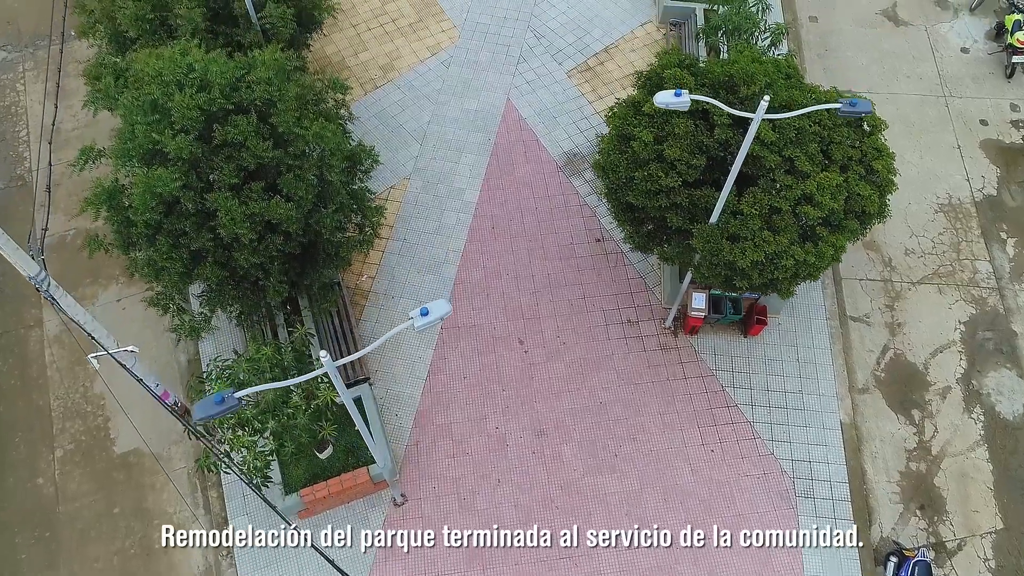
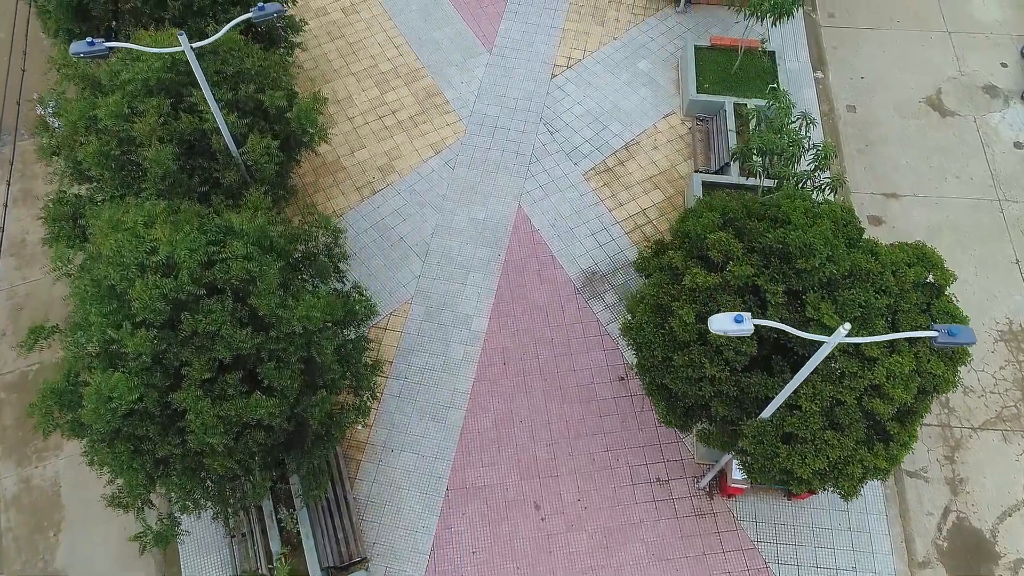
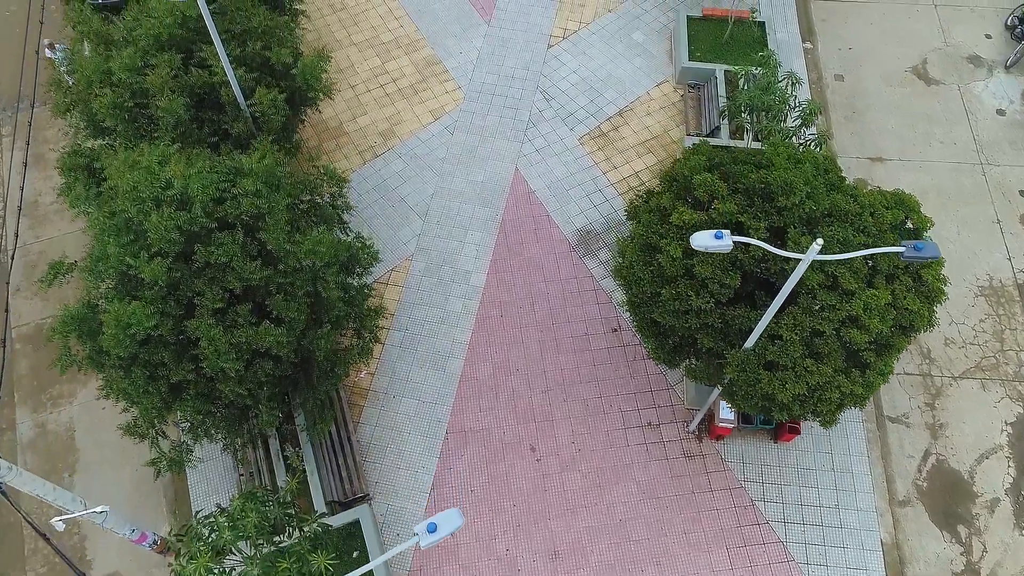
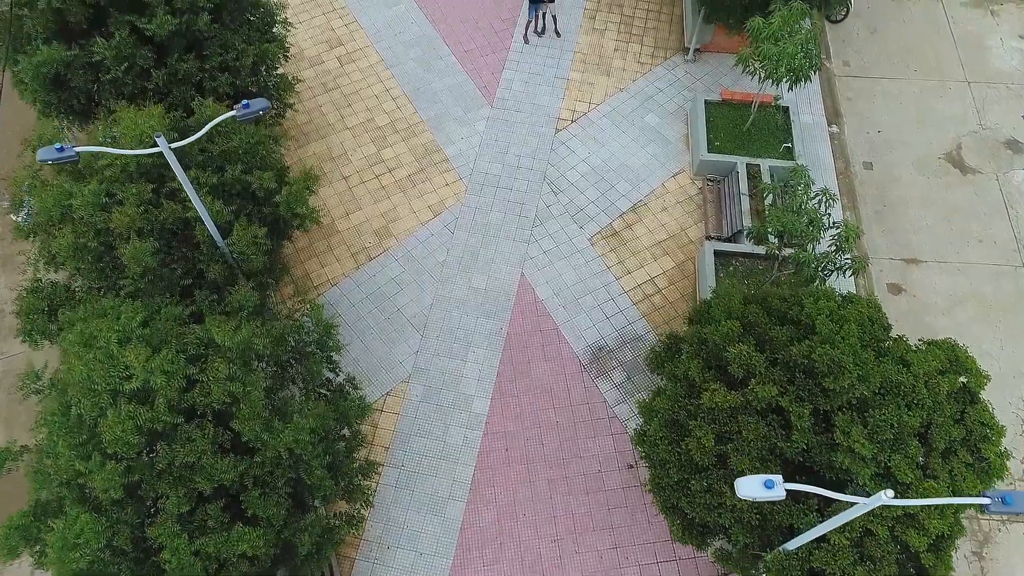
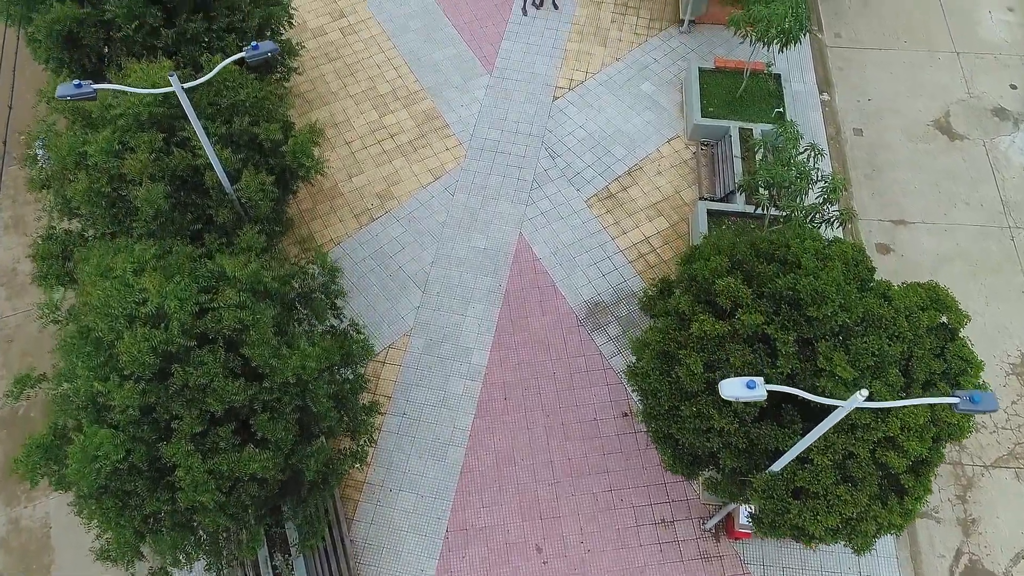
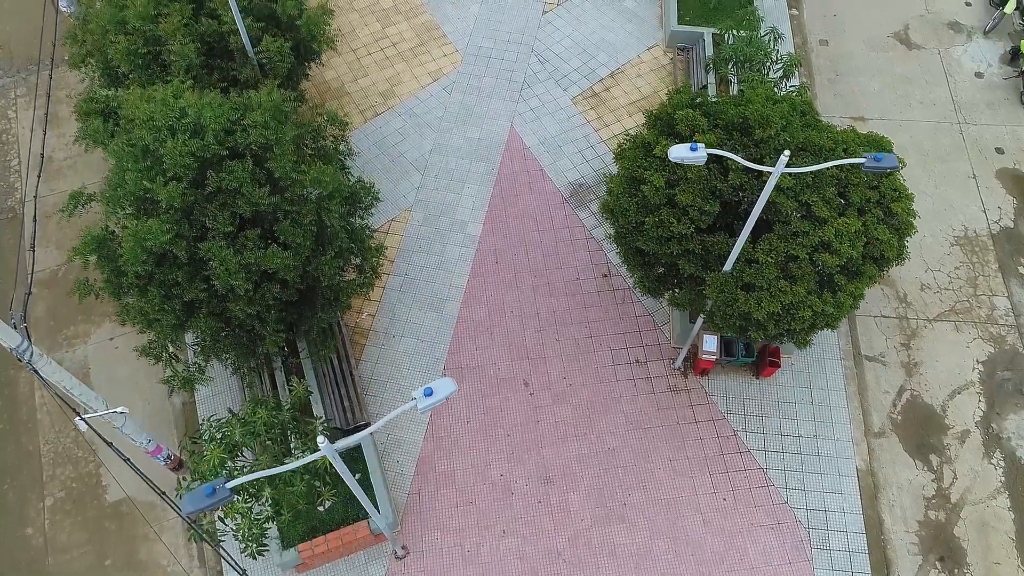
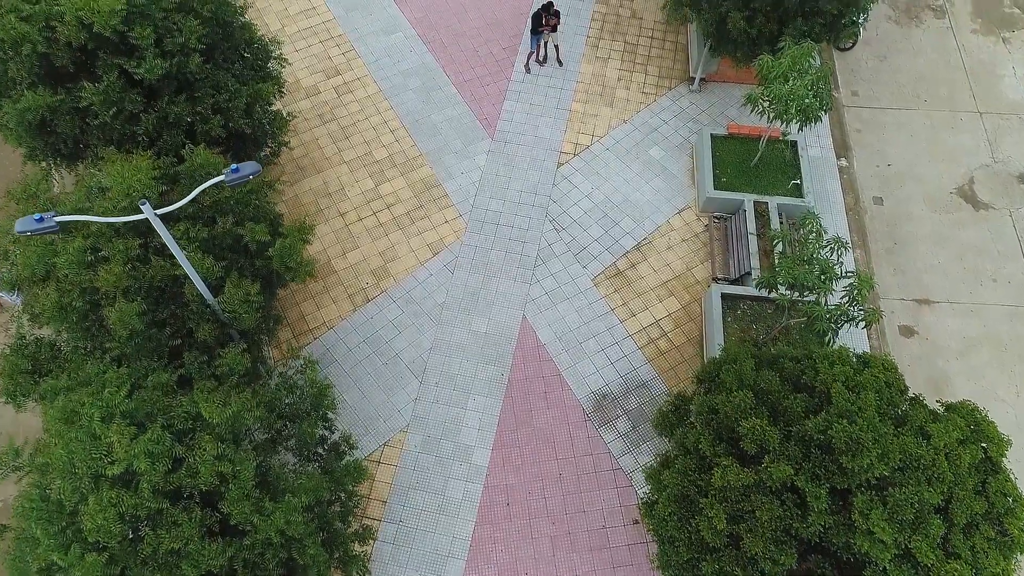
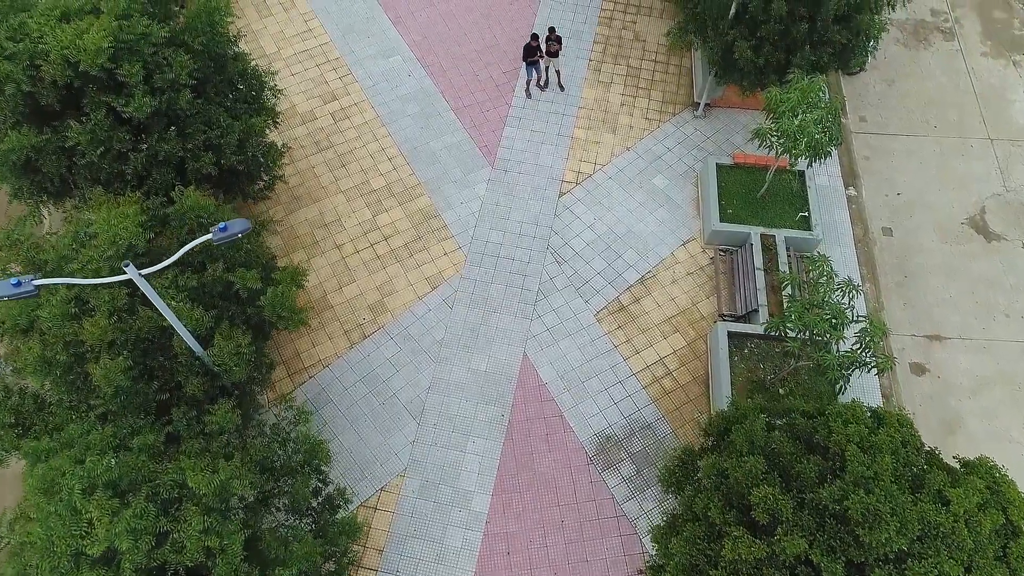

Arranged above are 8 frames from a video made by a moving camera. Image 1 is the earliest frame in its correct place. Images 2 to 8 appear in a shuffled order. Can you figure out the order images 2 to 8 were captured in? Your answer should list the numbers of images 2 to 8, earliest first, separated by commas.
6, 3, 2, 5, 4, 7, 8
